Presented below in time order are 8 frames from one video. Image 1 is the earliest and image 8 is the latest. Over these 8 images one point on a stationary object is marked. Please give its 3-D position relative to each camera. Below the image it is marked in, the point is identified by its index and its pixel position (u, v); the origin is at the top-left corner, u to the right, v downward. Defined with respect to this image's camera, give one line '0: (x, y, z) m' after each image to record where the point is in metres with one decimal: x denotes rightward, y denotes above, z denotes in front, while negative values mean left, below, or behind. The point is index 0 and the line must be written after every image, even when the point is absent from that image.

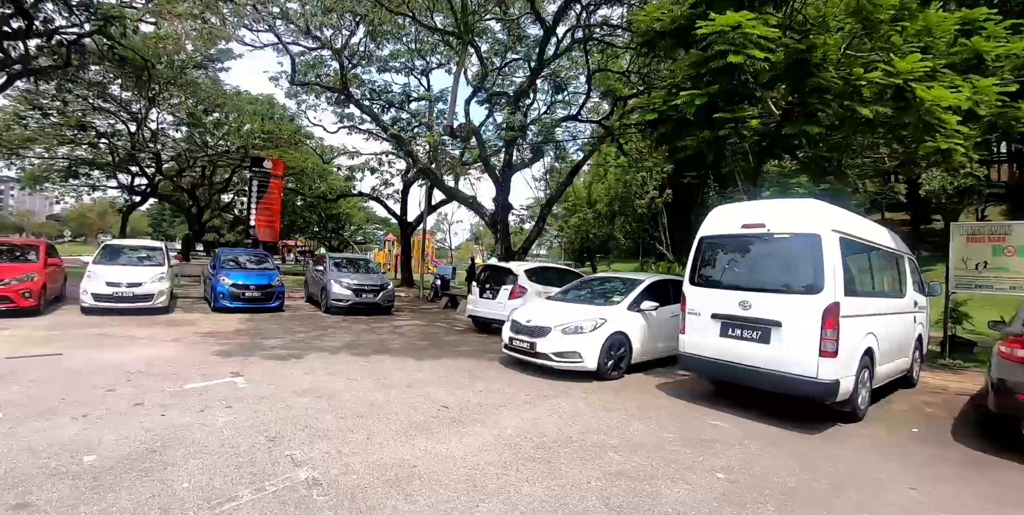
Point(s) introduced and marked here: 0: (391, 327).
0: (-2.6, -1.4, +10.2) m
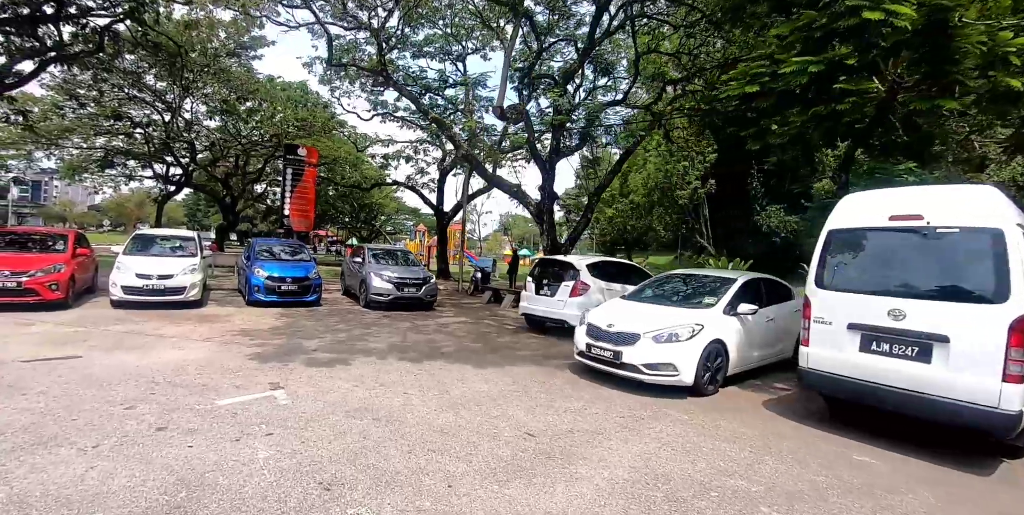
0: (-1.4, -1.3, +9.3) m
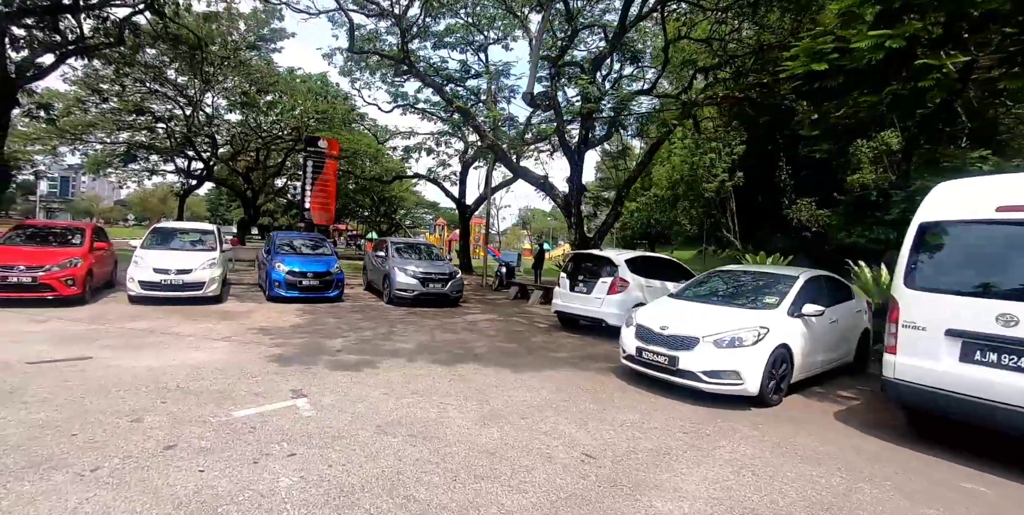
0: (-0.8, -1.2, +8.7) m
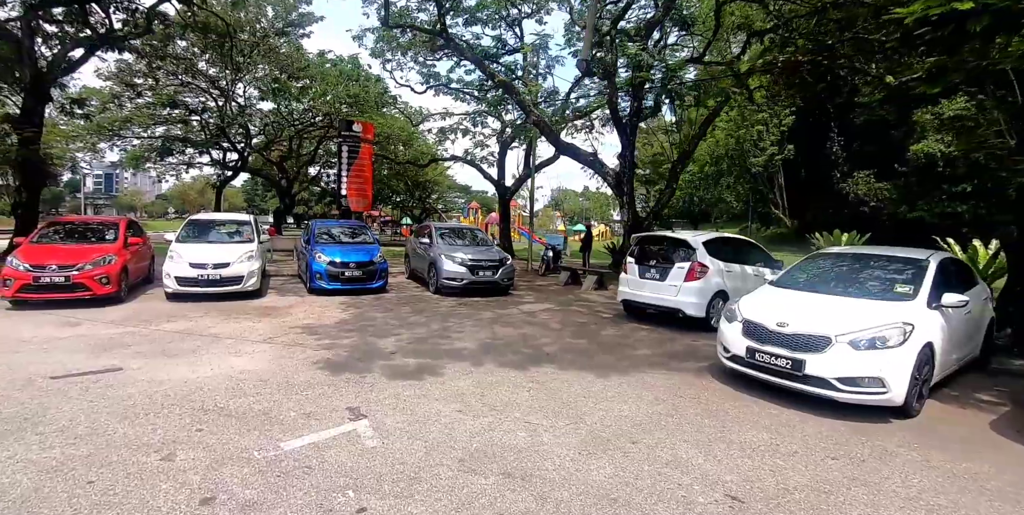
0: (+0.2, -0.9, +7.9) m
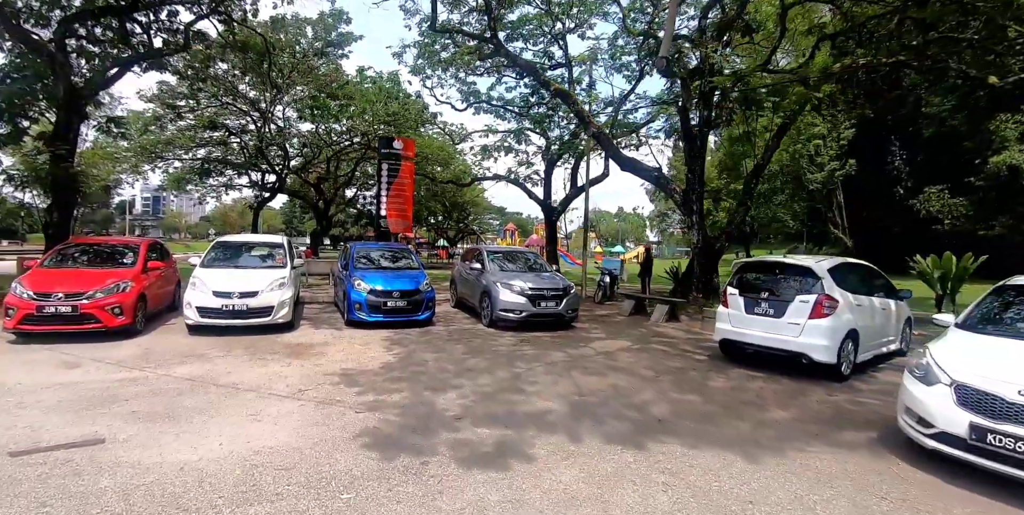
0: (+1.2, -1.3, +6.5) m
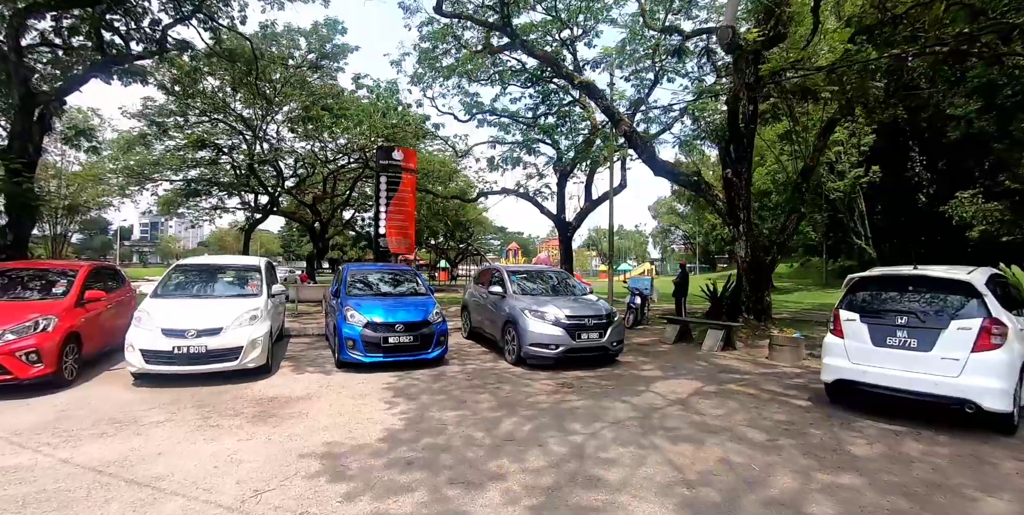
0: (+1.7, -1.5, +4.9) m
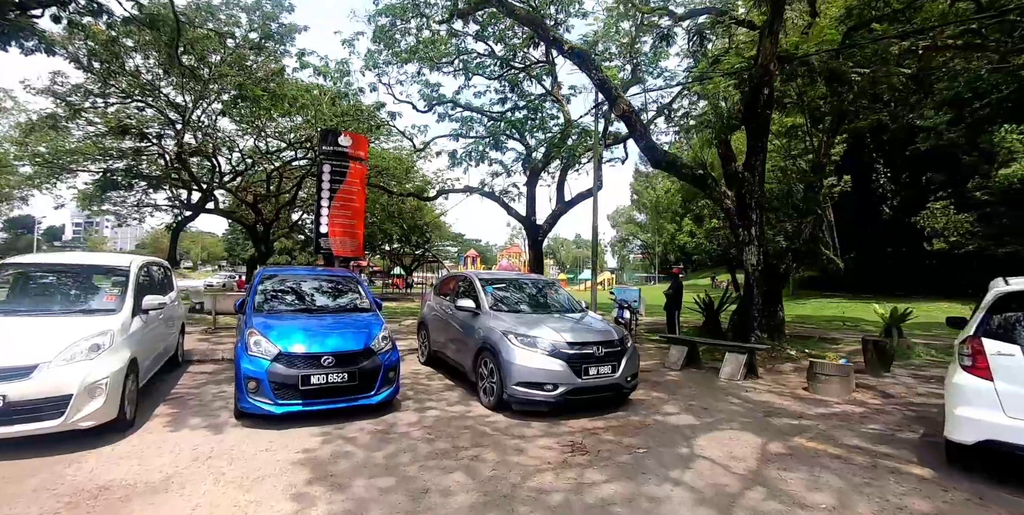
0: (+1.6, -1.5, +3.2) m
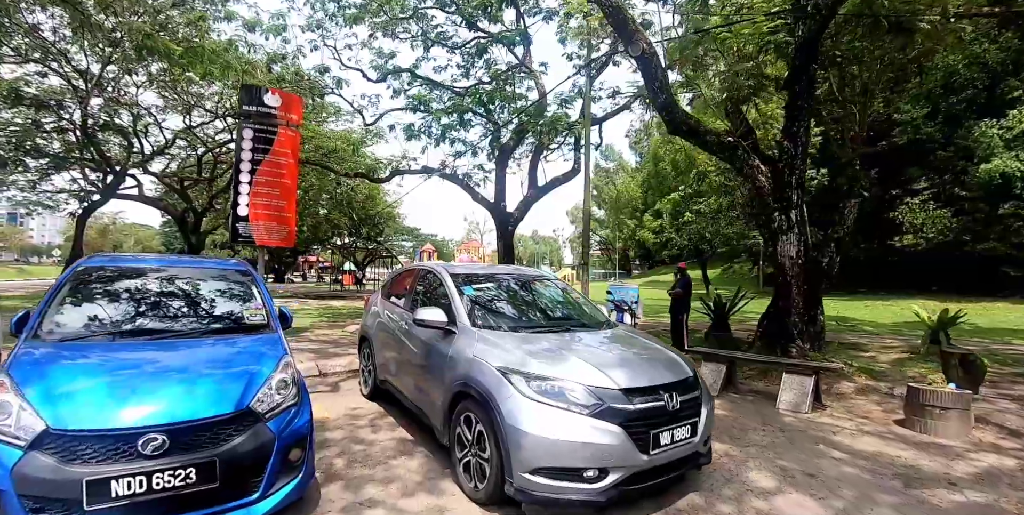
0: (+1.8, -1.4, +1.3) m
